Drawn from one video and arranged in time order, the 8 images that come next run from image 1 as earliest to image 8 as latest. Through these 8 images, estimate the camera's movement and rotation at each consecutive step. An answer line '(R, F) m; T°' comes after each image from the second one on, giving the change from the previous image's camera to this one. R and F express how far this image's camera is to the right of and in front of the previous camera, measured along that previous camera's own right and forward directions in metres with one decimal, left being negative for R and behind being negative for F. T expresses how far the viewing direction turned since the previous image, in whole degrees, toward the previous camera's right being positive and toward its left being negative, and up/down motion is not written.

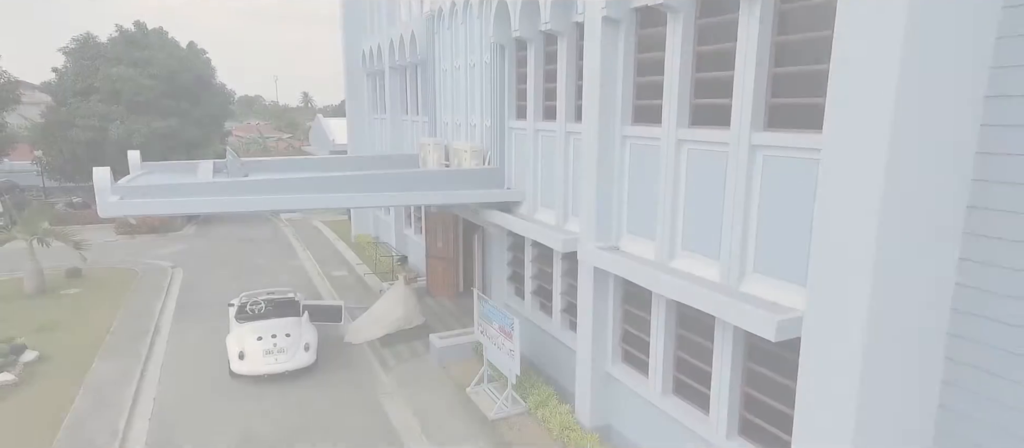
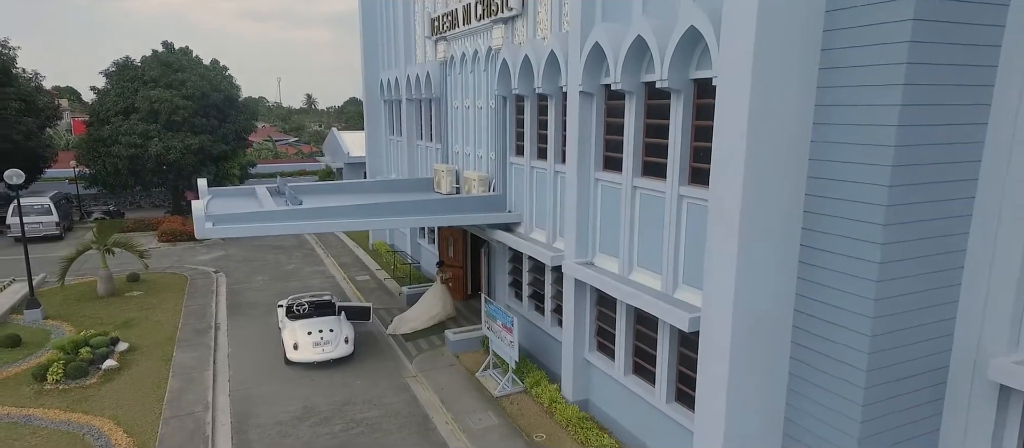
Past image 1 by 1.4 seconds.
(0.0, -2.6) m; 0°
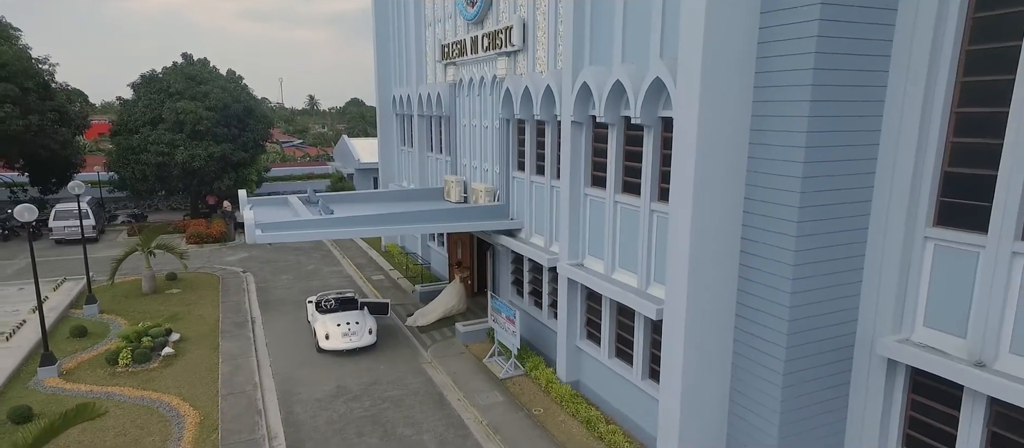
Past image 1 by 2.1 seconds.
(0.0, -2.0) m; 0°
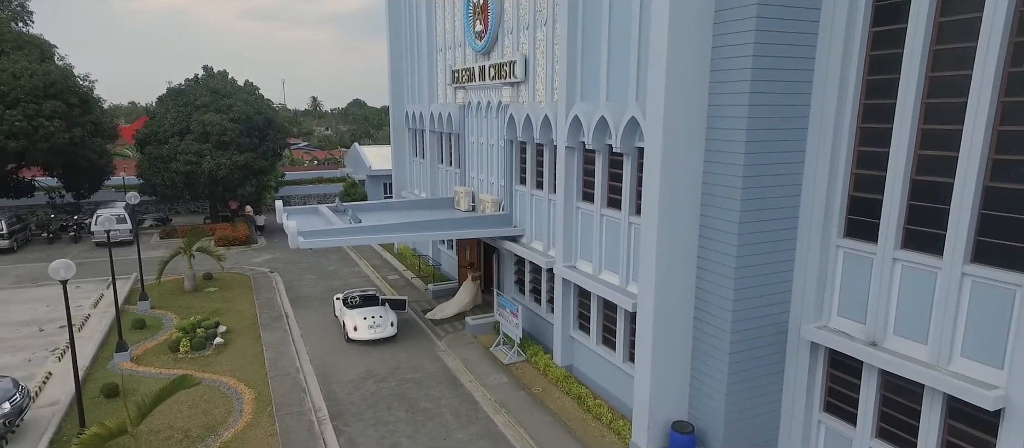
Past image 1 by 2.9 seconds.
(-0.1, -2.3) m; 0°
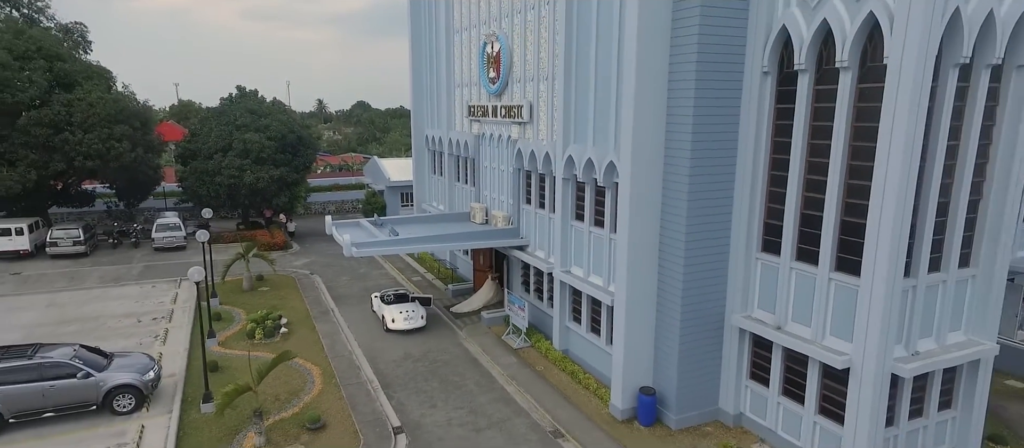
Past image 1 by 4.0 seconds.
(-0.2, -4.1) m; 0°
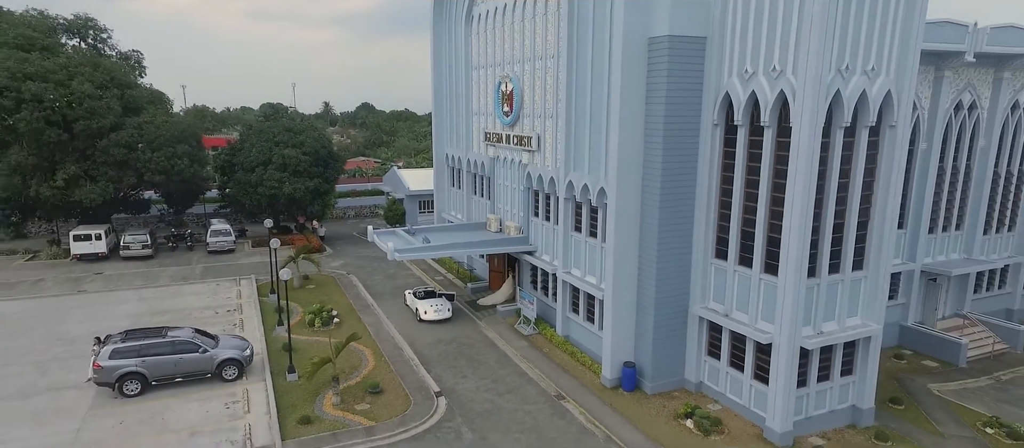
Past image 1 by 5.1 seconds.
(-0.3, -4.6) m; 0°
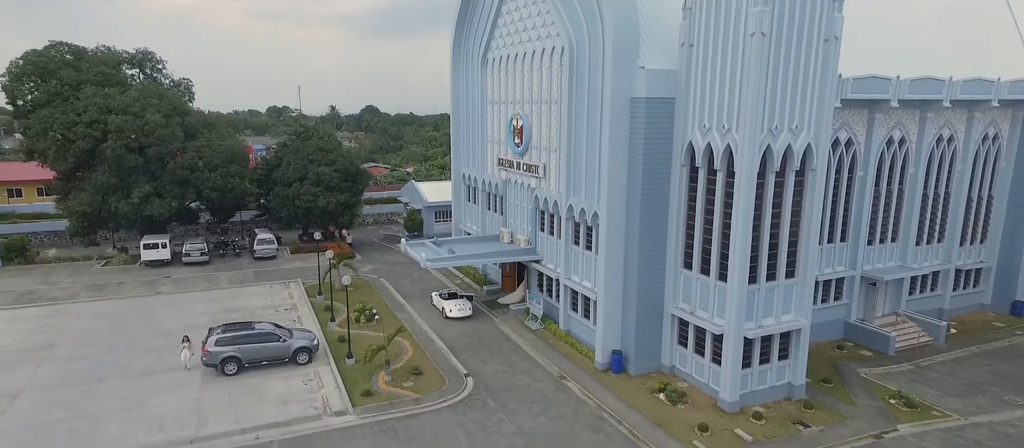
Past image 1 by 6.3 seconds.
(-0.4, -5.3) m; 0°
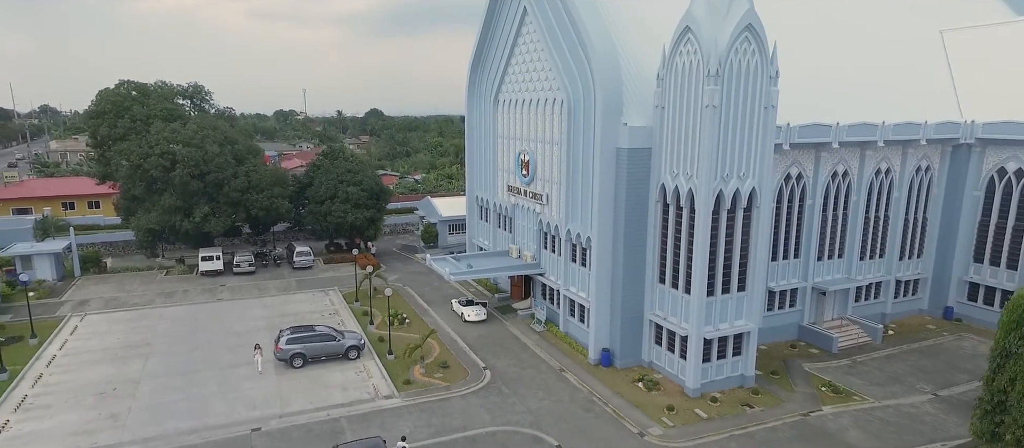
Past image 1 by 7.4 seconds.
(-0.4, -6.0) m; 0°
